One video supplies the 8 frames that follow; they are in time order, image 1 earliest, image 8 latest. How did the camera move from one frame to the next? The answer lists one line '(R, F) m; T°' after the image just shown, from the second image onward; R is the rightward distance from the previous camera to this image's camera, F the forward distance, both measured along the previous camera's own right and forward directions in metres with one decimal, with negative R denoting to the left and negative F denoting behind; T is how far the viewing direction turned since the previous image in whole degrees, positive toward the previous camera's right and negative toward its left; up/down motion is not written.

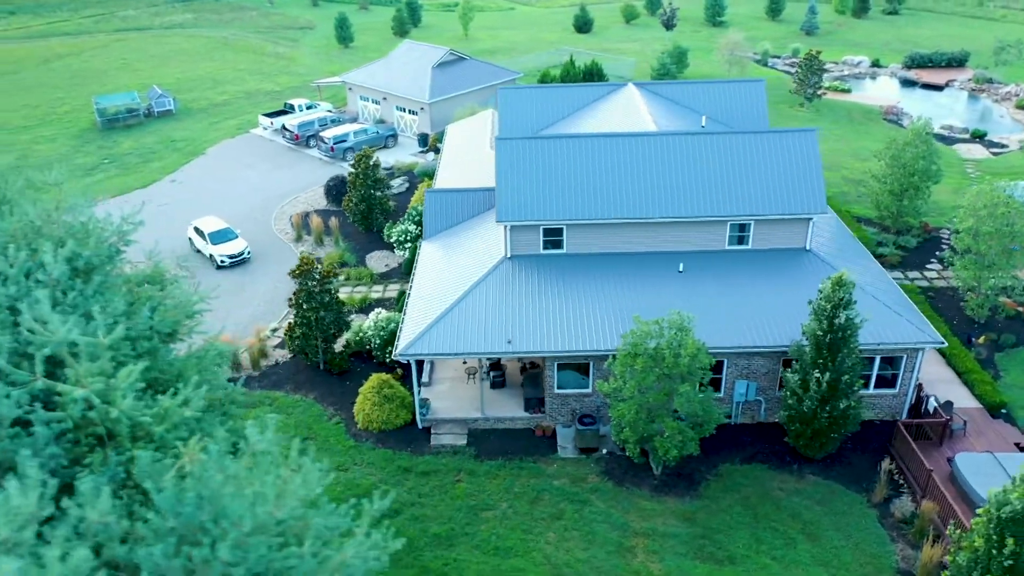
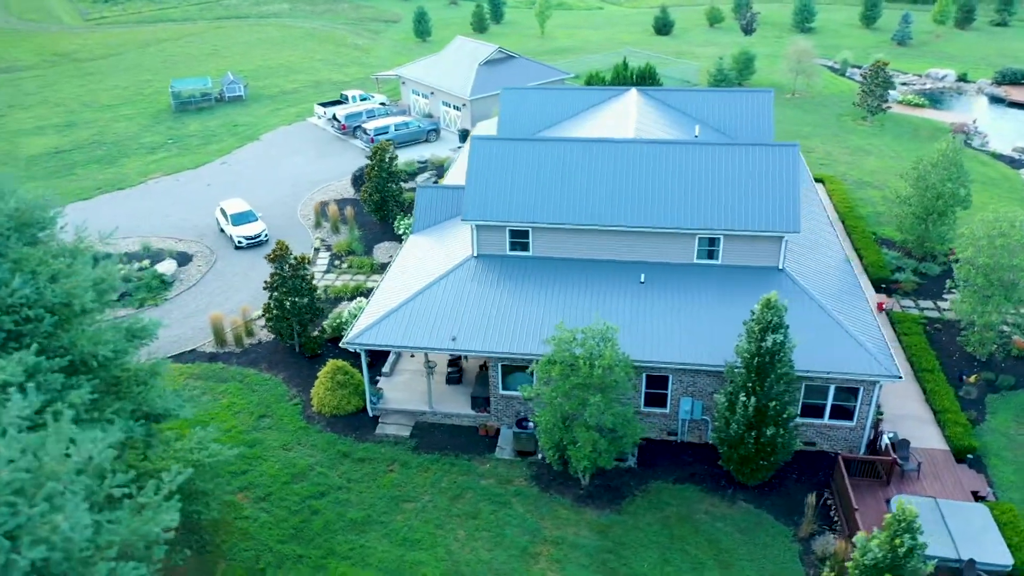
(+4.6, +0.1) m; -8°
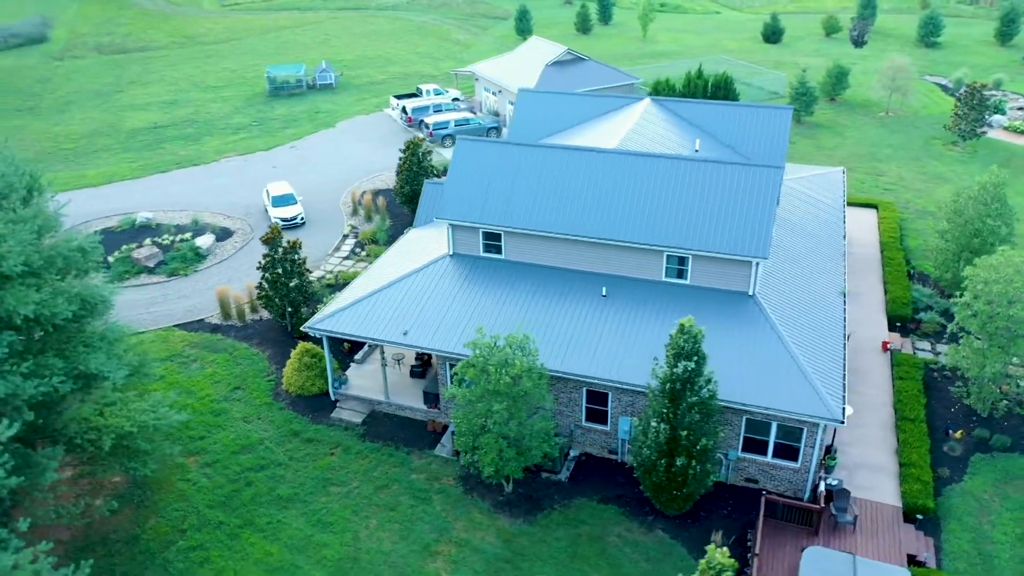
(+5.3, +0.3) m; -9°
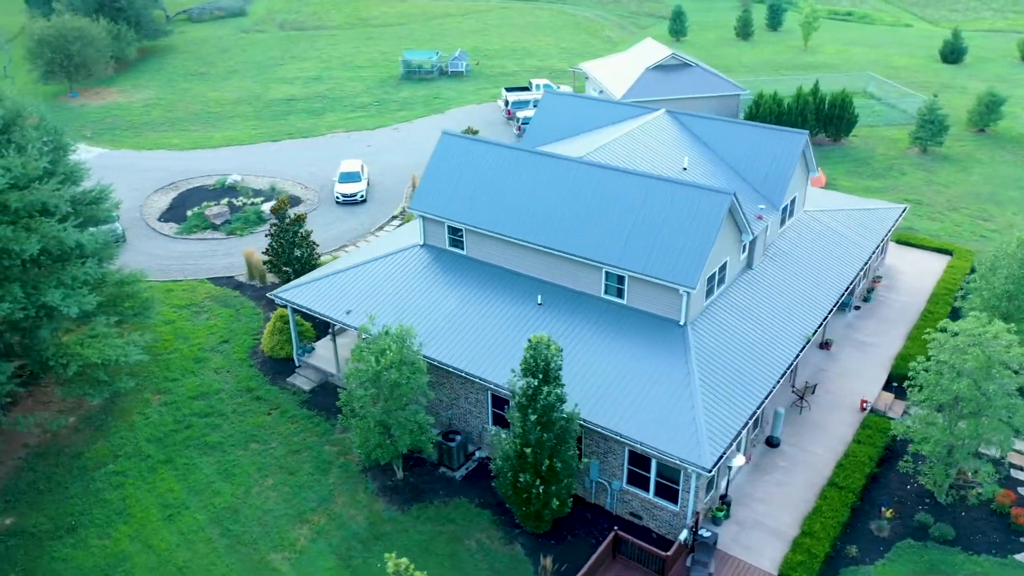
(+7.8, +0.8) m; -14°
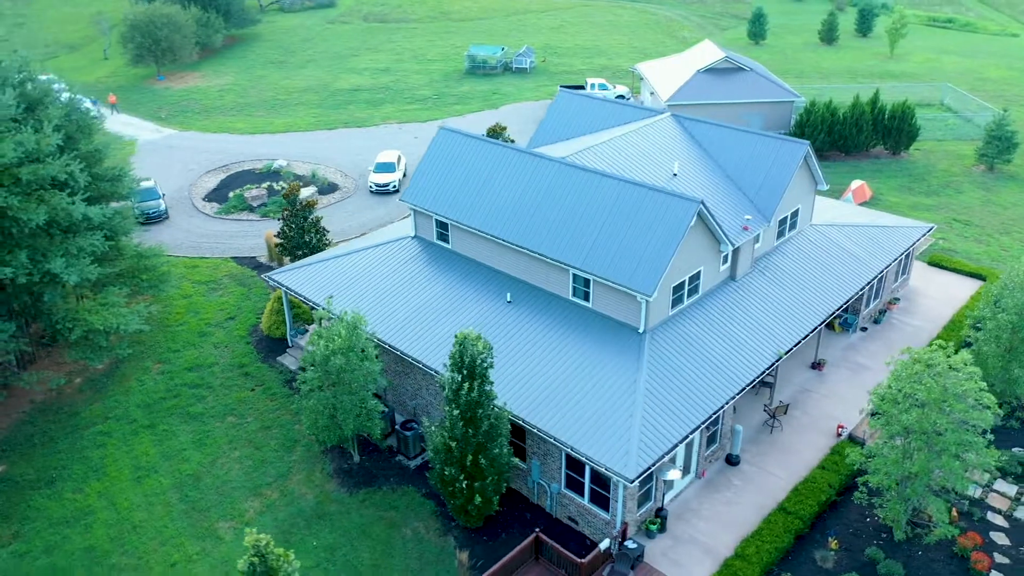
(+3.9, +0.1) m; -7°
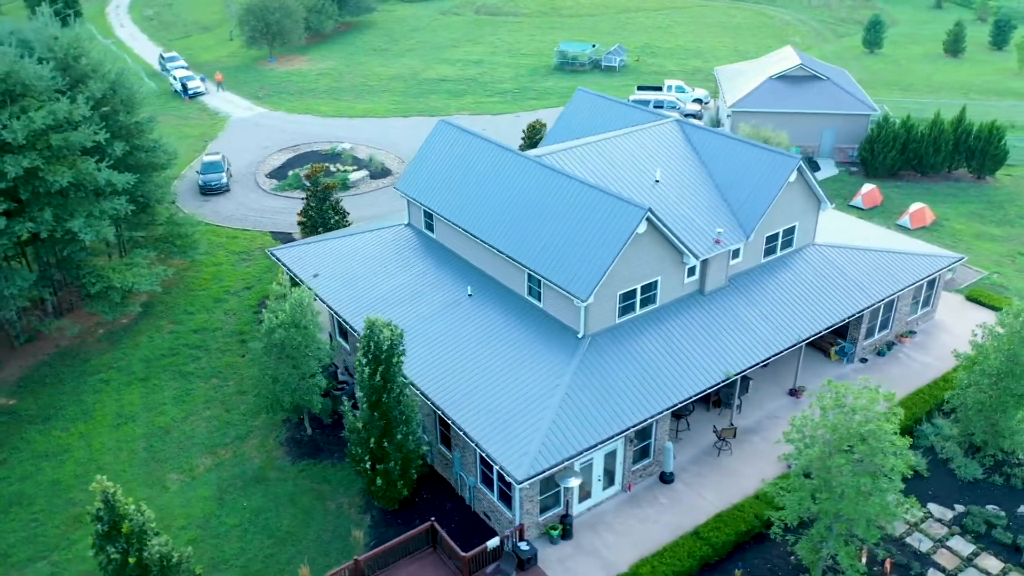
(+5.2, +0.3) m; -9°
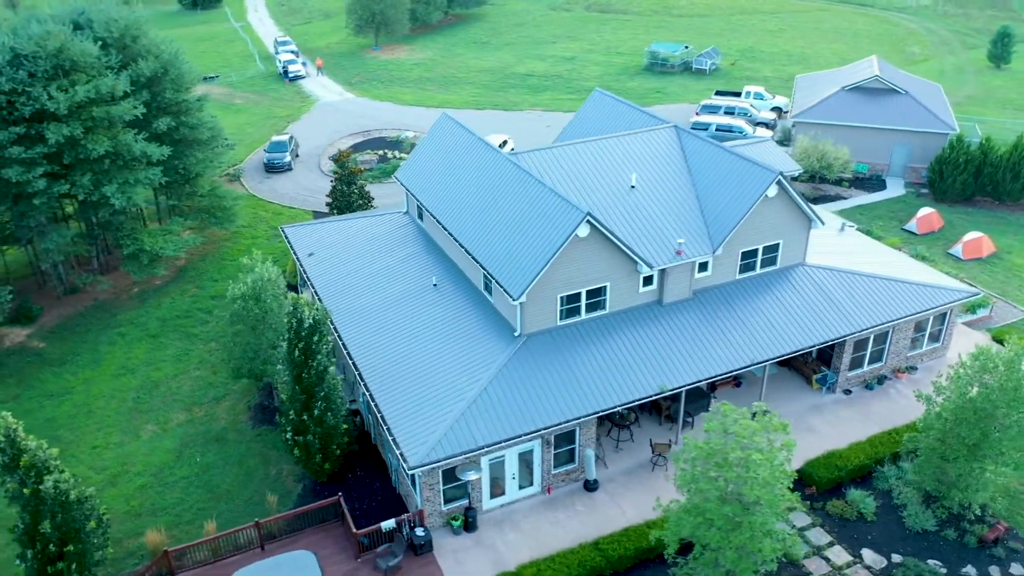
(+5.3, +0.2) m; -9°
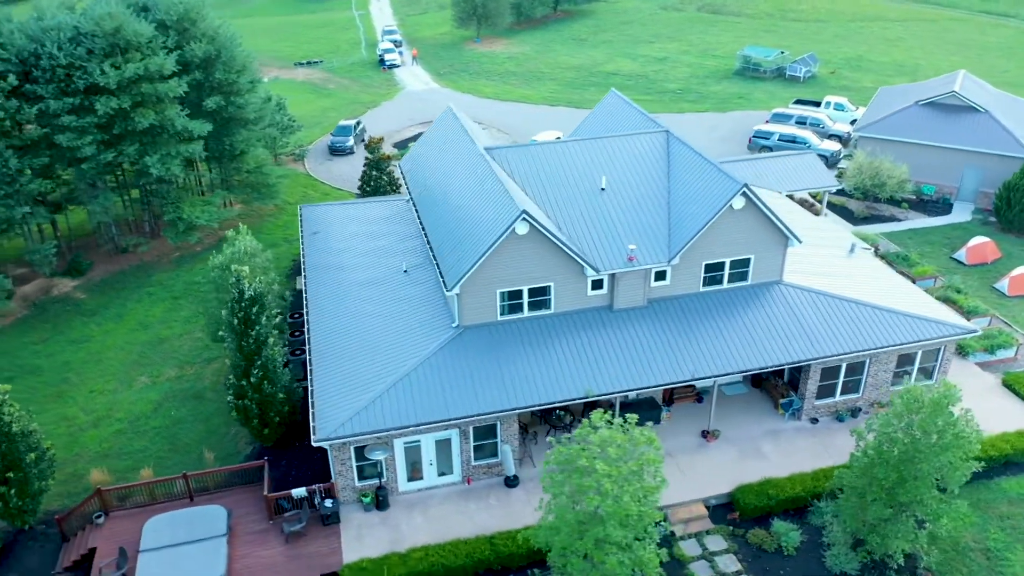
(+5.3, +0.2) m; -9°
